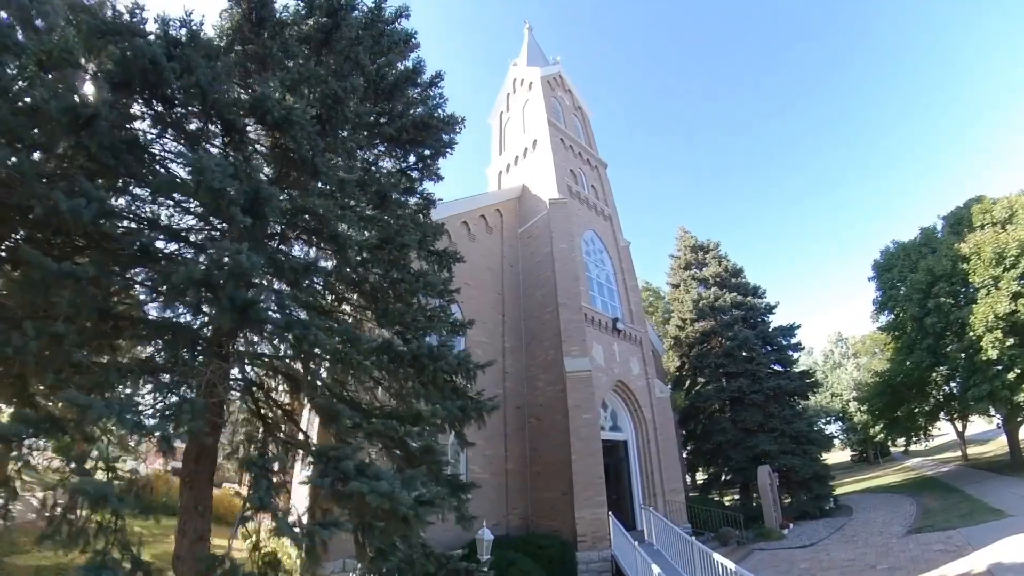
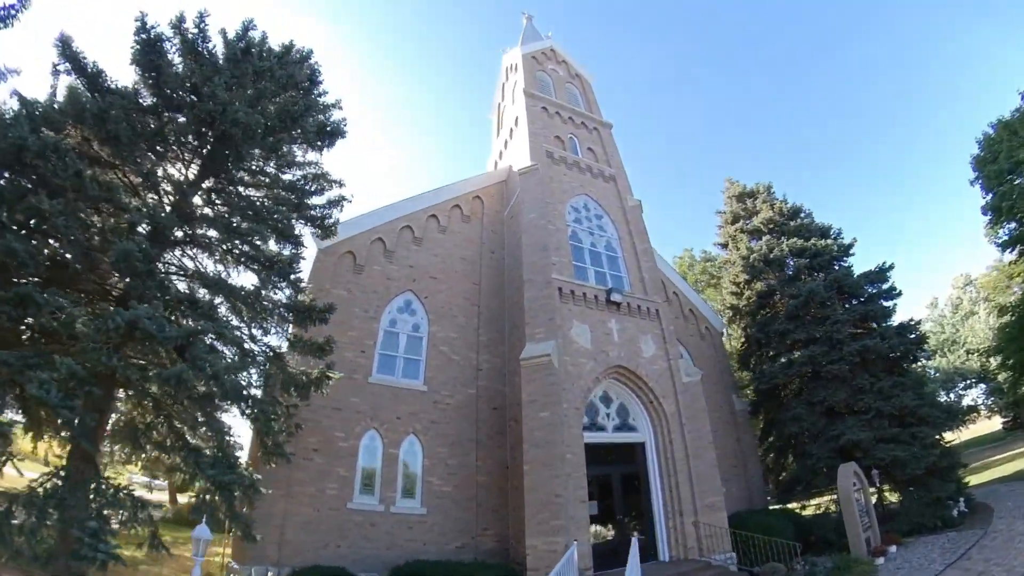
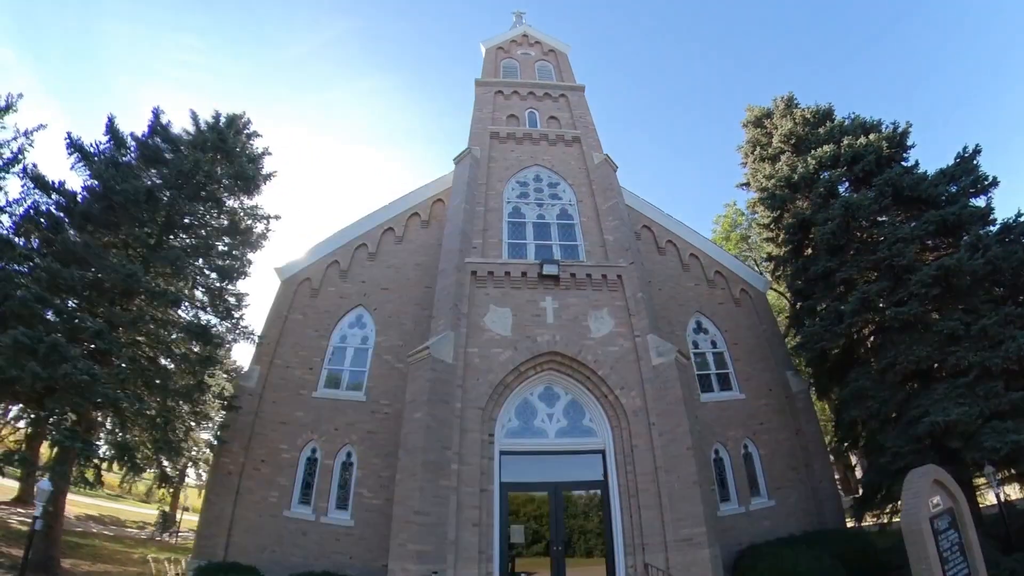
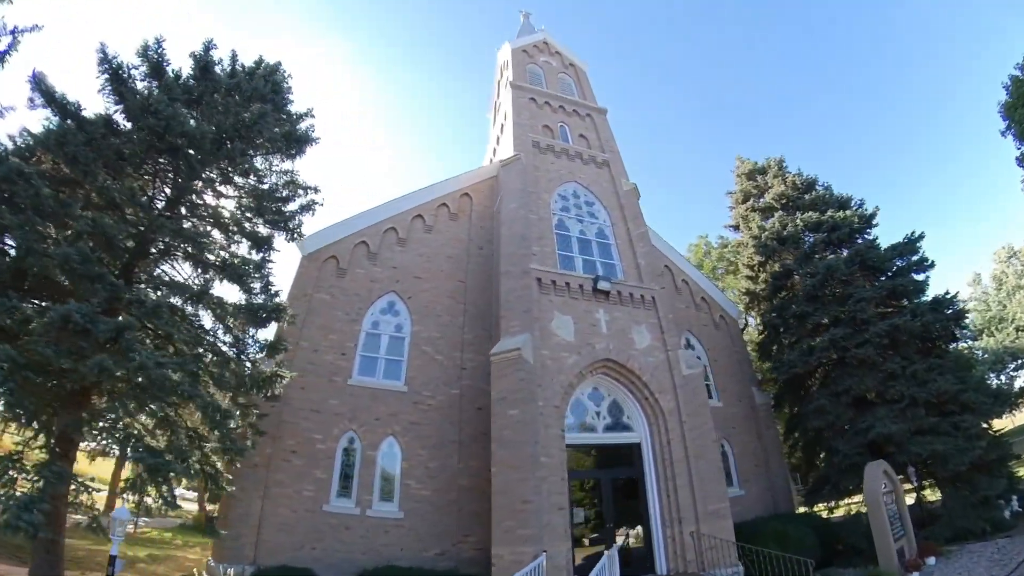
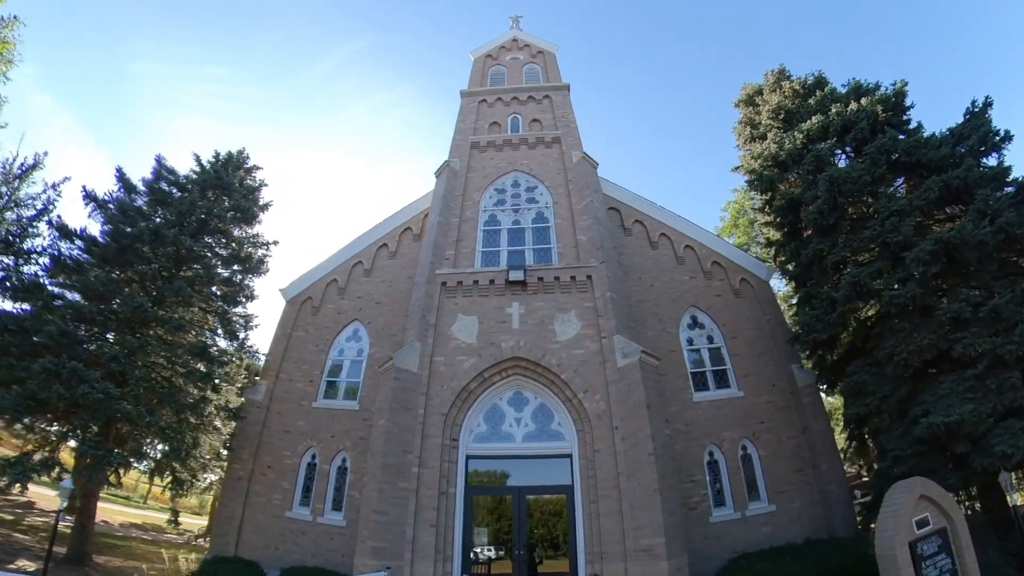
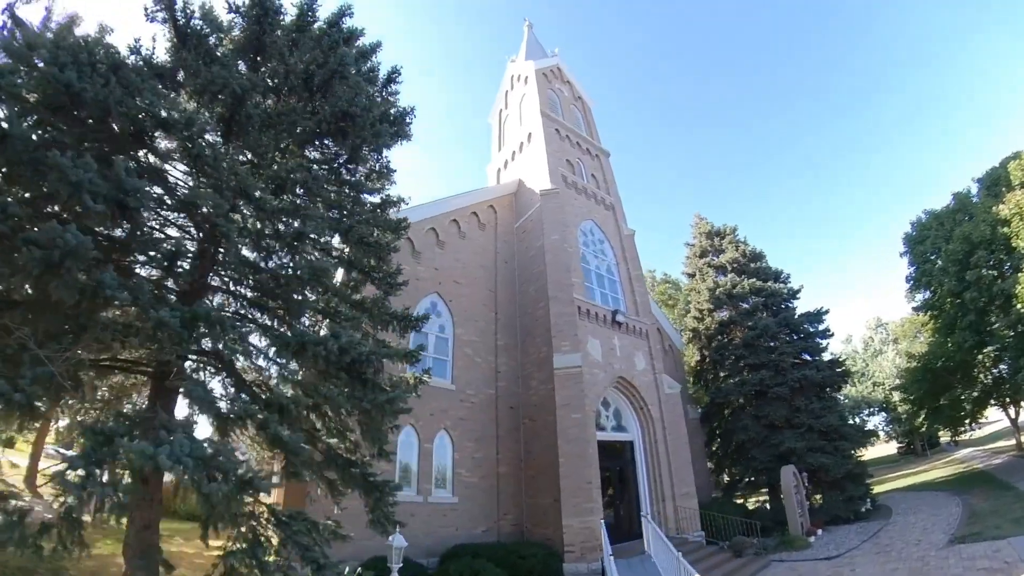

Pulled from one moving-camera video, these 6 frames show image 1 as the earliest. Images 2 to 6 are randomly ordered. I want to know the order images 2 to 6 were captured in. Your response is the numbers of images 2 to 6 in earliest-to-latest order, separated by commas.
6, 2, 4, 3, 5
